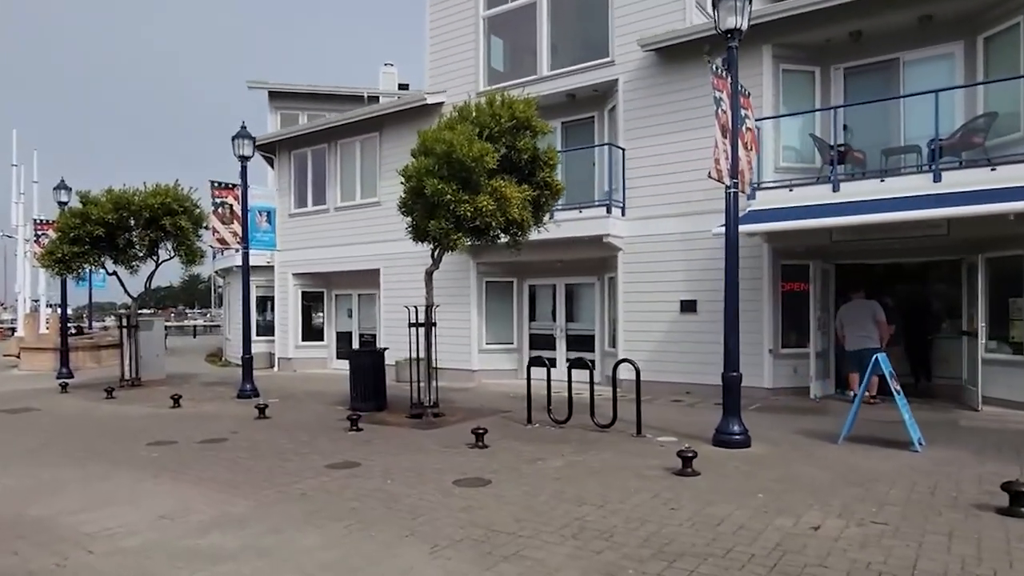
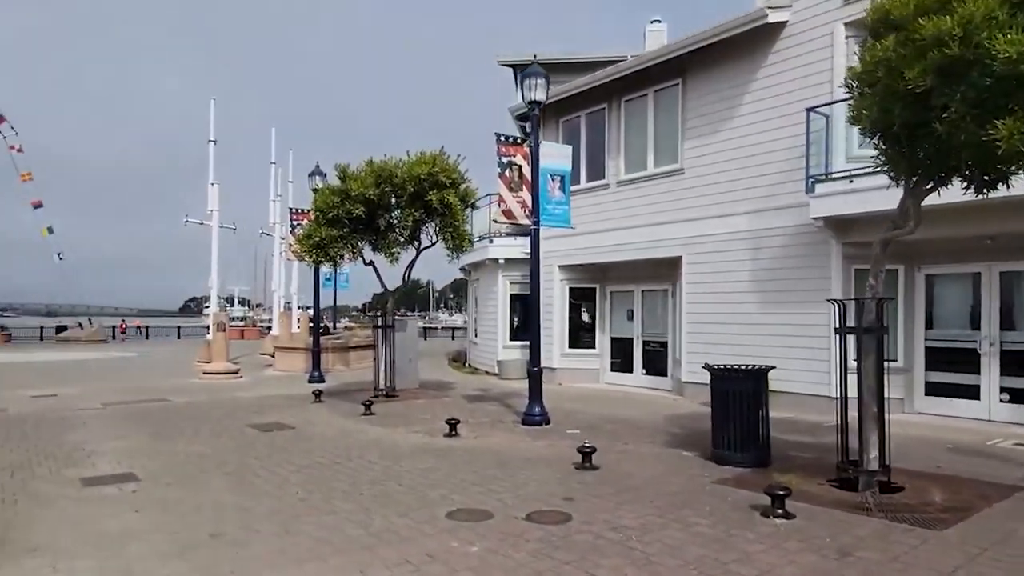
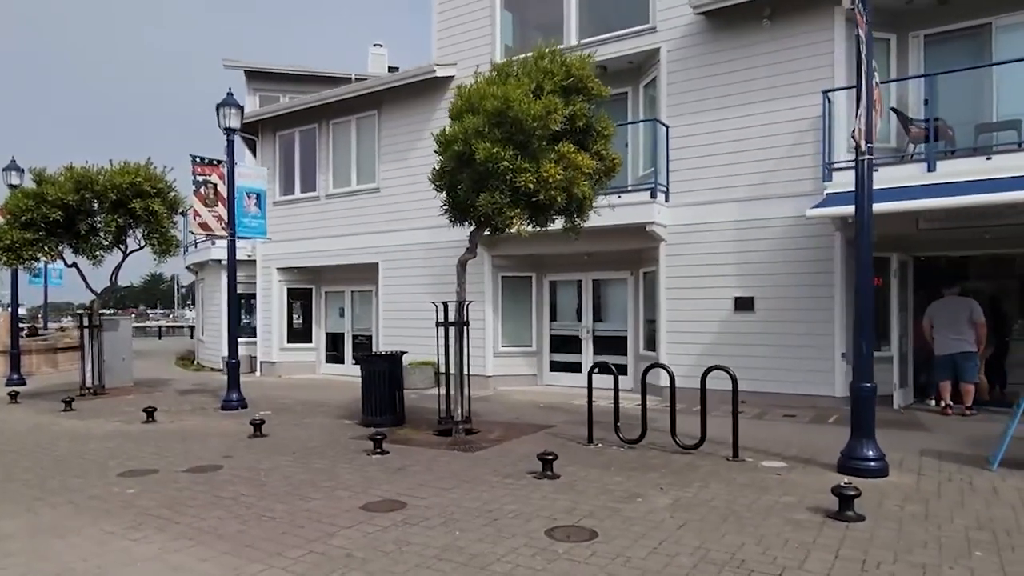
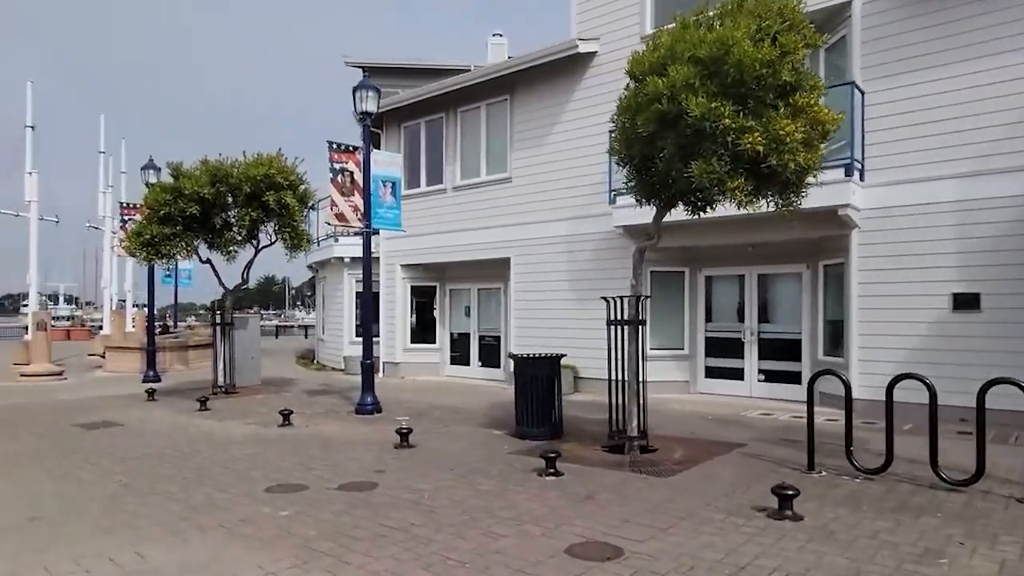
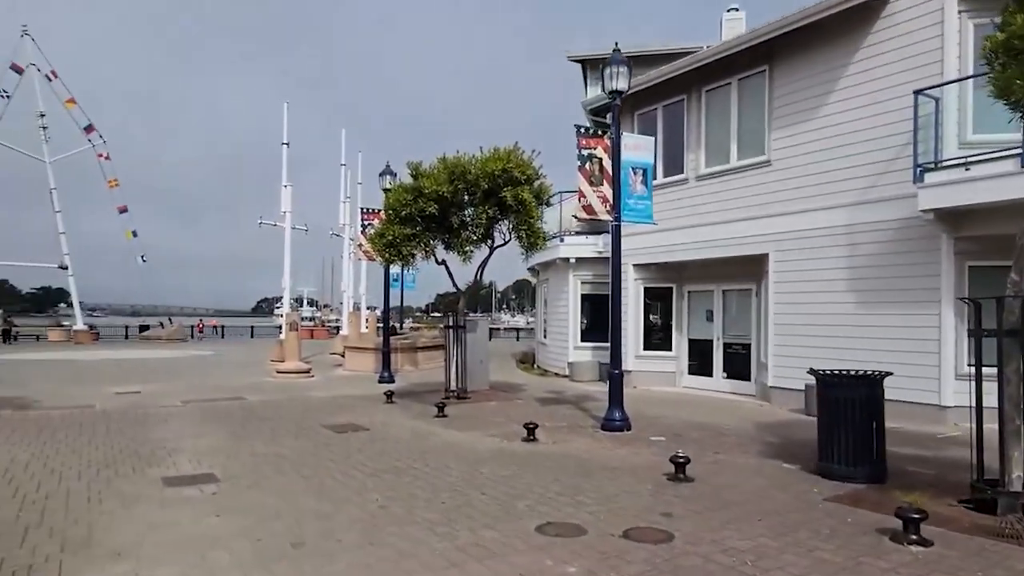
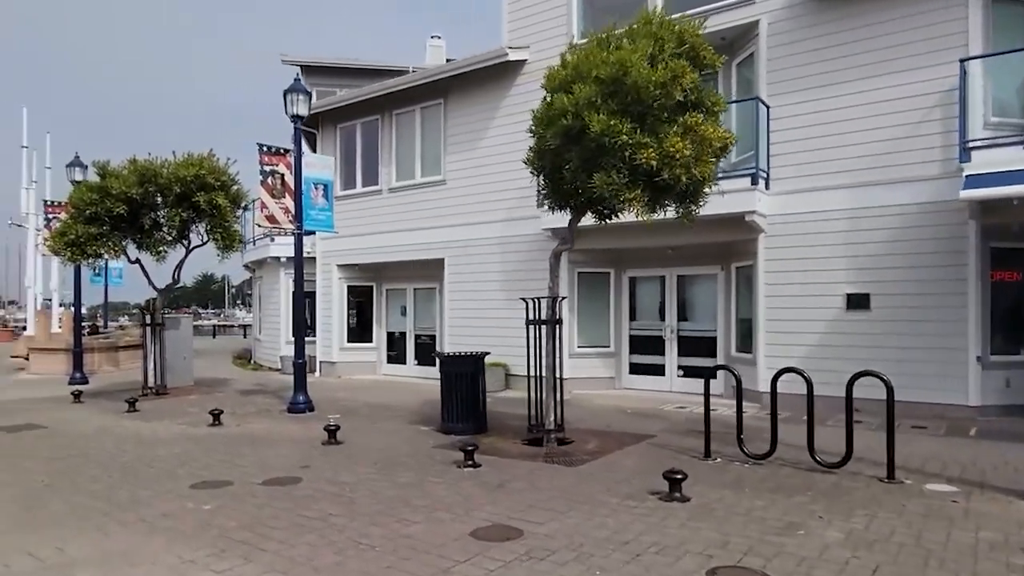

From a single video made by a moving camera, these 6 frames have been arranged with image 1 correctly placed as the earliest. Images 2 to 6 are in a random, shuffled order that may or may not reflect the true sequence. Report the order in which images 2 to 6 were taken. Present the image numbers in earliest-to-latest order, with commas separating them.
3, 6, 4, 2, 5
